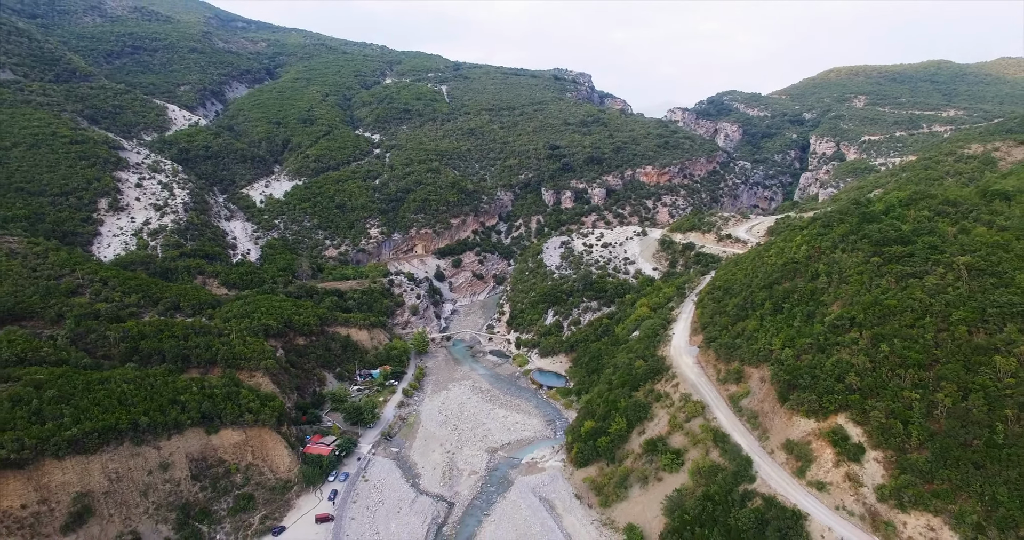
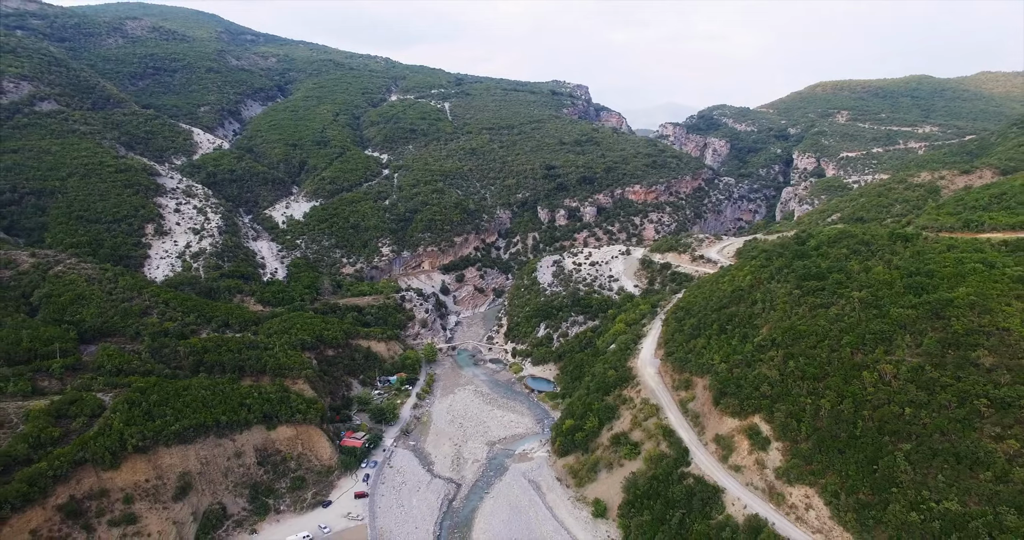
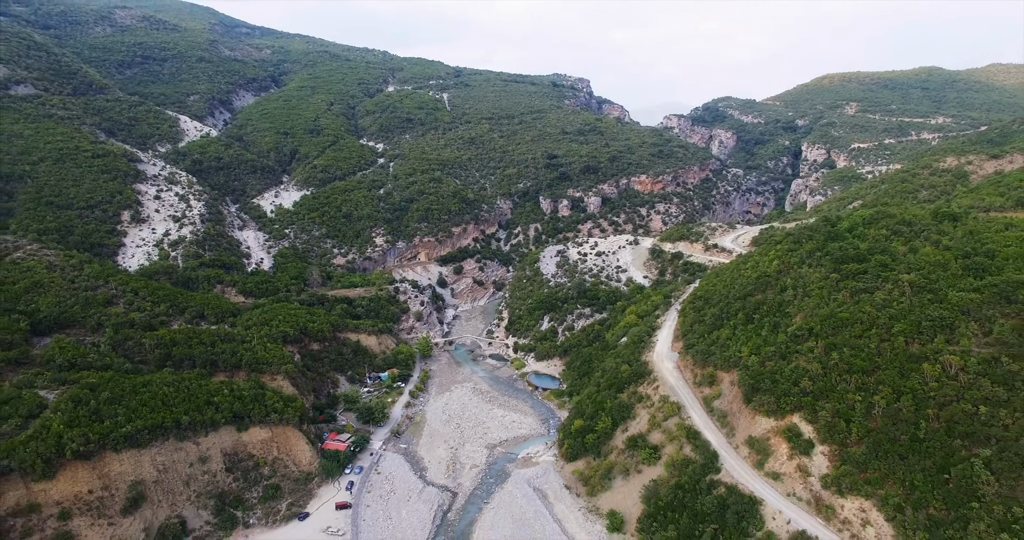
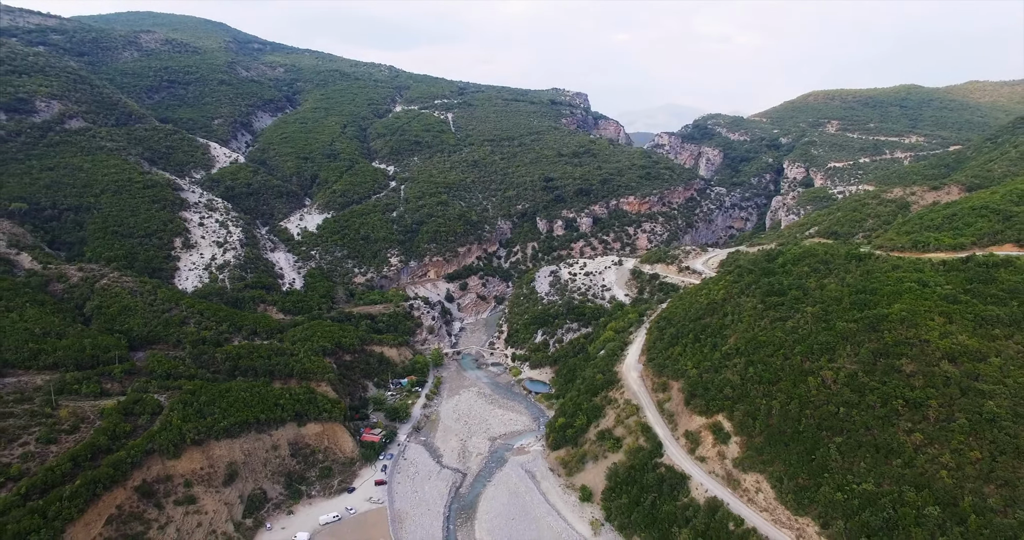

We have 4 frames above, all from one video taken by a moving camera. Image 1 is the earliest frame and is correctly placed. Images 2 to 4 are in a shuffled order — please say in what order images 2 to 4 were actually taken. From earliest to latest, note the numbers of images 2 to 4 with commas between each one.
3, 2, 4
